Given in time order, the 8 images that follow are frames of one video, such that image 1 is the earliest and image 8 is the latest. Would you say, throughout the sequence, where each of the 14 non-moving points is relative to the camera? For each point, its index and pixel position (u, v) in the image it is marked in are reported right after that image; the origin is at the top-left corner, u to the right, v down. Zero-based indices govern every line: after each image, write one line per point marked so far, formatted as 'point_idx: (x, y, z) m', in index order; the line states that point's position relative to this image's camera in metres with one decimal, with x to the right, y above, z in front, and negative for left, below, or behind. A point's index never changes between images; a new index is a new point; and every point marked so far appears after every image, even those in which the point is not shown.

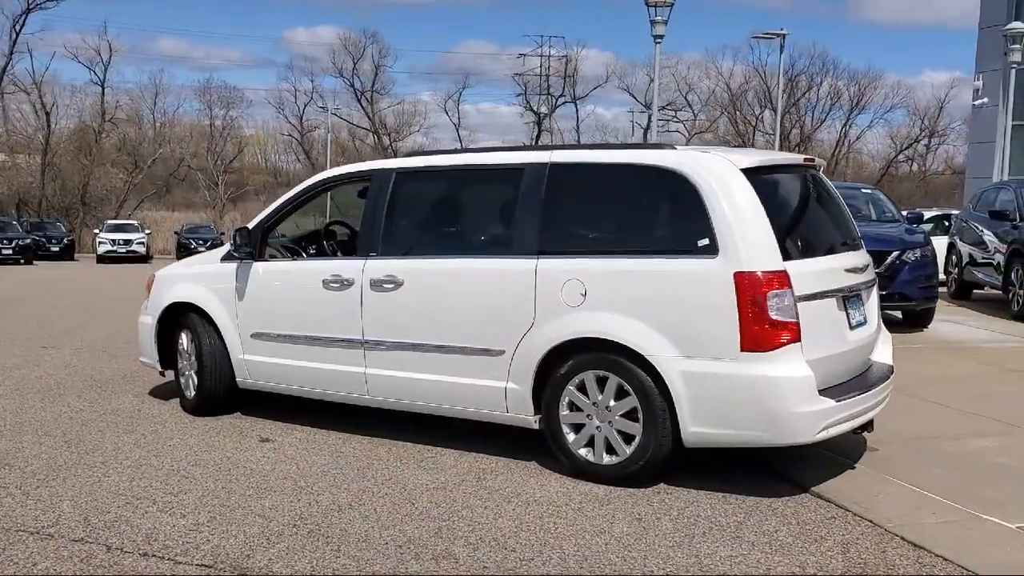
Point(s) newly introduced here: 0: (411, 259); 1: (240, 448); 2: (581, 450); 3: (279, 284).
0: (-0.6, +0.2, +5.6) m
1: (-1.5, -0.9, +5.7) m
2: (+0.3, -0.8, +5.0) m
3: (-1.4, 0.0, +6.0) m
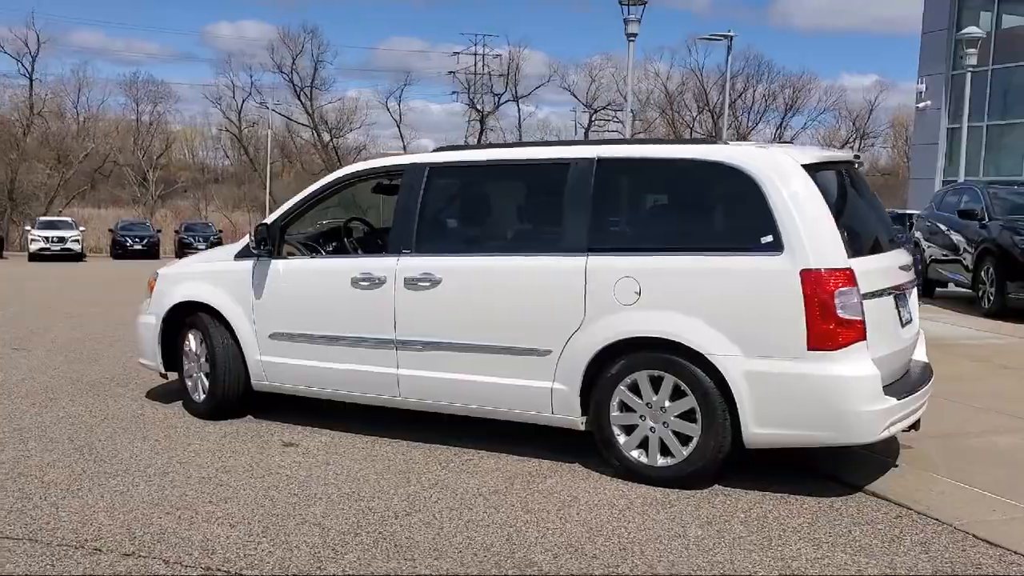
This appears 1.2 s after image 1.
0: (-0.3, +0.2, +5.4) m
1: (-1.3, -0.9, +5.5) m
2: (+0.6, -0.8, +4.9) m
3: (-1.2, 0.0, +5.8) m
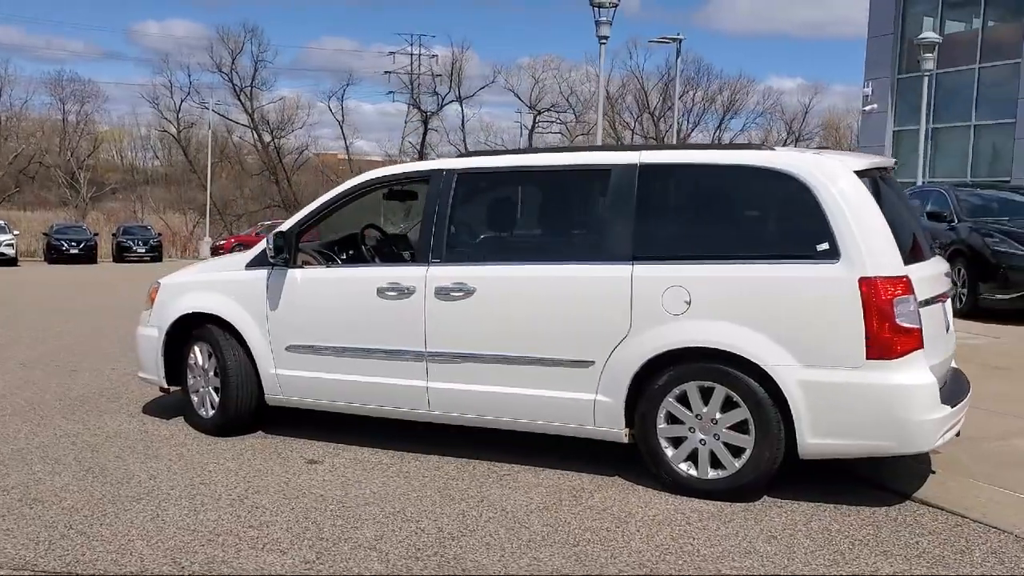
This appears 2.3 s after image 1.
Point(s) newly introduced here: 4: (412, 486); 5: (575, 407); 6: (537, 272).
0: (-0.2, +0.1, +5.2) m
1: (-1.1, -1.0, +5.2) m
2: (+0.8, -0.8, +4.8) m
3: (-1.0, 0.0, +5.6) m
4: (-0.5, -1.0, +5.0) m
5: (+0.3, -0.6, +5.0) m
6: (+0.1, +0.1, +5.0) m
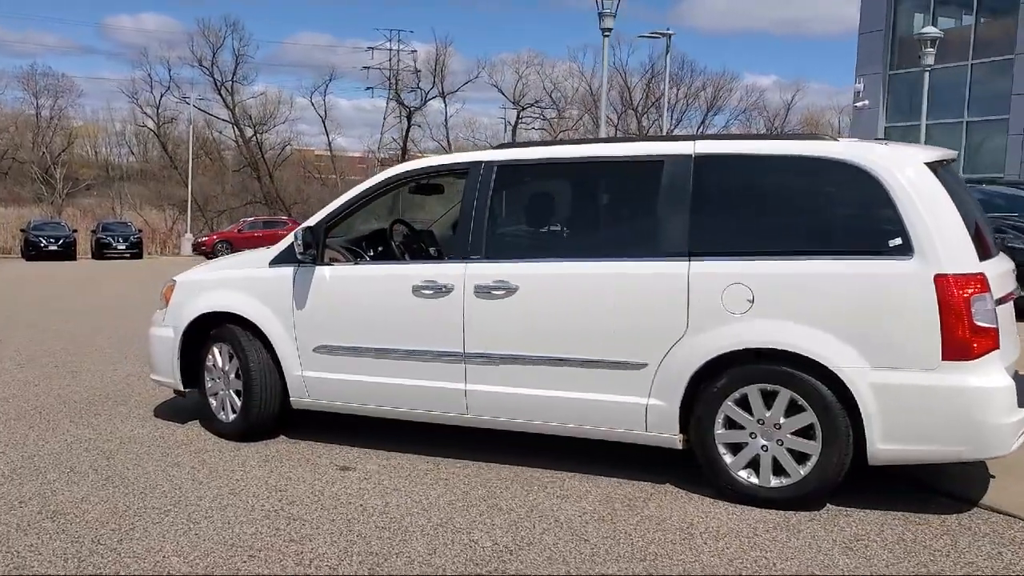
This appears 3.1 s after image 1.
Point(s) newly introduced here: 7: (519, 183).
0: (+0.1, +0.1, +5.0) m
1: (-0.9, -0.9, +5.0) m
2: (+1.0, -0.8, +4.6) m
3: (-0.8, 0.0, +5.3) m
4: (-0.3, -1.0, +4.7) m
5: (+0.5, -0.6, +4.8) m
6: (+0.4, +0.1, +4.8) m
7: (0.0, +0.5, +5.1) m
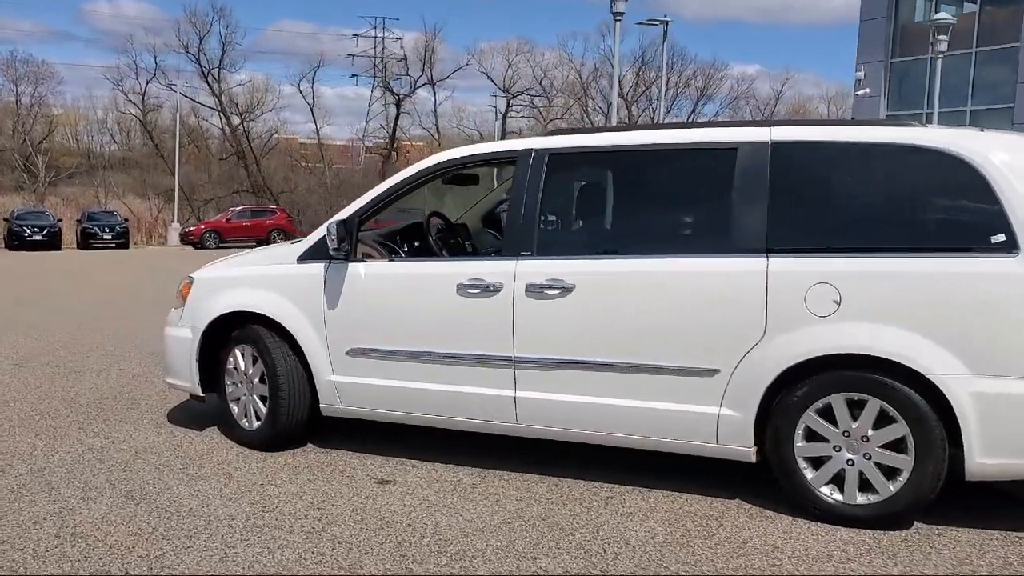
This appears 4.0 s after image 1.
0: (+0.3, +0.1, +4.6) m
1: (-0.7, -0.9, +4.6) m
2: (+1.3, -0.8, +4.2) m
3: (-0.6, 0.0, +4.9) m
4: (0.0, -1.0, +4.3) m
5: (+0.8, -0.6, +4.4) m
6: (+0.6, +0.1, +4.4) m
7: (+0.3, +0.5, +4.7) m
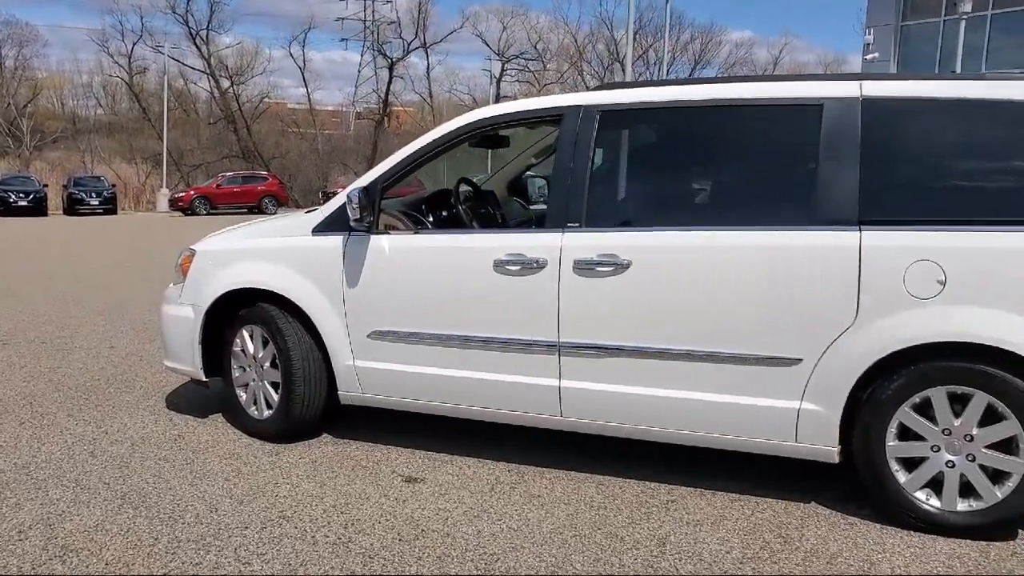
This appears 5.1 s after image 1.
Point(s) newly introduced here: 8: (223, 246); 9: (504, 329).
0: (+0.5, +0.2, +4.0) m
1: (-0.5, -0.8, +4.1) m
2: (+1.5, -0.8, +3.7) m
3: (-0.4, +0.1, +4.4) m
4: (+0.2, -0.9, +3.8) m
5: (+1.0, -0.5, +3.9) m
6: (+0.8, +0.2, +3.9) m
7: (+0.5, +0.6, +4.2) m
8: (-1.4, +0.2, +4.9) m
9: (0.0, -0.2, +4.2) m
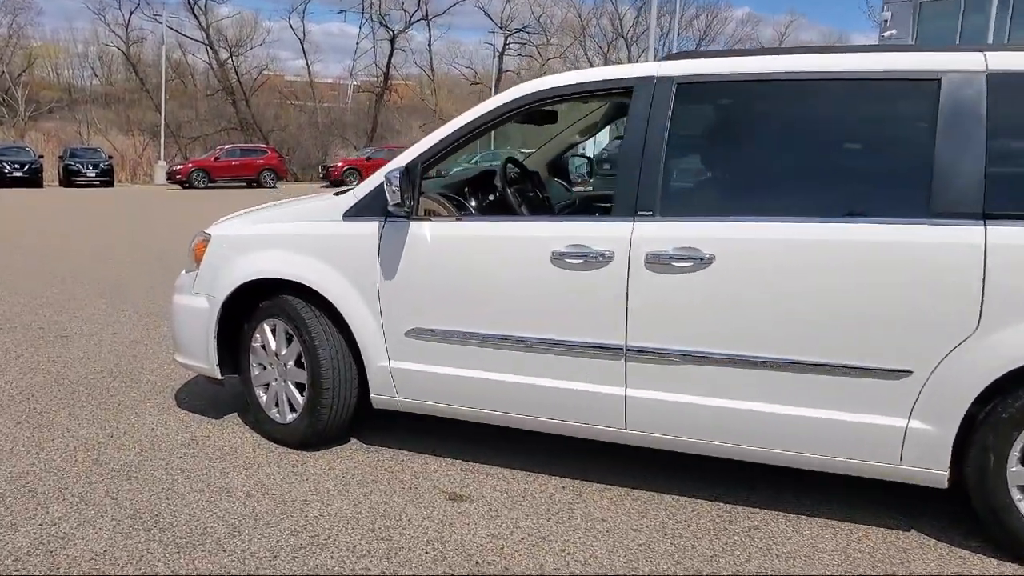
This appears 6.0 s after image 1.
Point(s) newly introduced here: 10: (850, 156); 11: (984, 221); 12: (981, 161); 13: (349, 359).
0: (+0.7, +0.2, +3.6) m
1: (-0.3, -0.8, +3.6) m
2: (+1.7, -0.8, +3.2) m
3: (-0.2, +0.1, +3.9) m
4: (+0.4, -0.9, +3.4) m
5: (+1.2, -0.5, +3.4) m
6: (+1.0, +0.2, +3.4) m
7: (+0.7, +0.7, +3.7) m
8: (-1.2, +0.3, +4.4) m
9: (+0.2, -0.2, +3.8) m
10: (+1.2, +0.4, +3.4) m
11: (+1.5, +0.2, +3.2) m
12: (+1.5, +0.4, +3.3) m
13: (-0.7, -0.3, +4.2) m
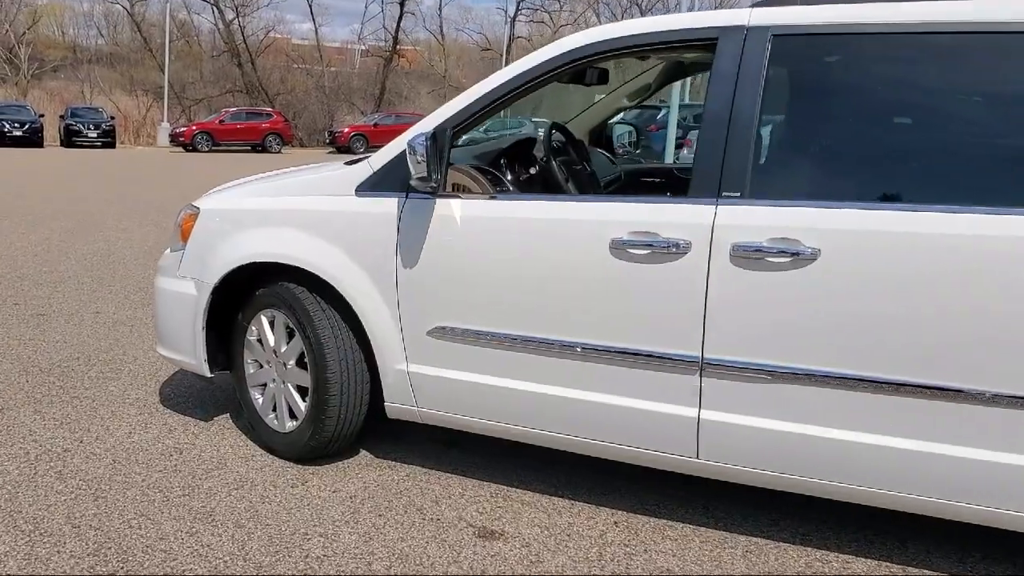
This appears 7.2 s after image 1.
0: (+0.9, +0.2, +2.9) m
1: (-0.1, -0.8, +2.9) m
2: (+1.9, -0.8, +2.6) m
3: (0.0, +0.1, +3.2) m
4: (+0.5, -0.9, +2.7) m
5: (+1.3, -0.5, +2.7) m
6: (+1.2, +0.2, +2.7) m
7: (+0.9, +0.7, +3.0) m
8: (-1.0, +0.3, +3.8) m
9: (+0.3, -0.1, +3.1) m
10: (+1.3, +0.4, +2.7) m
11: (+1.7, +0.2, +2.5) m
12: (+1.7, +0.4, +2.6) m
13: (-0.5, -0.3, +3.5) m
